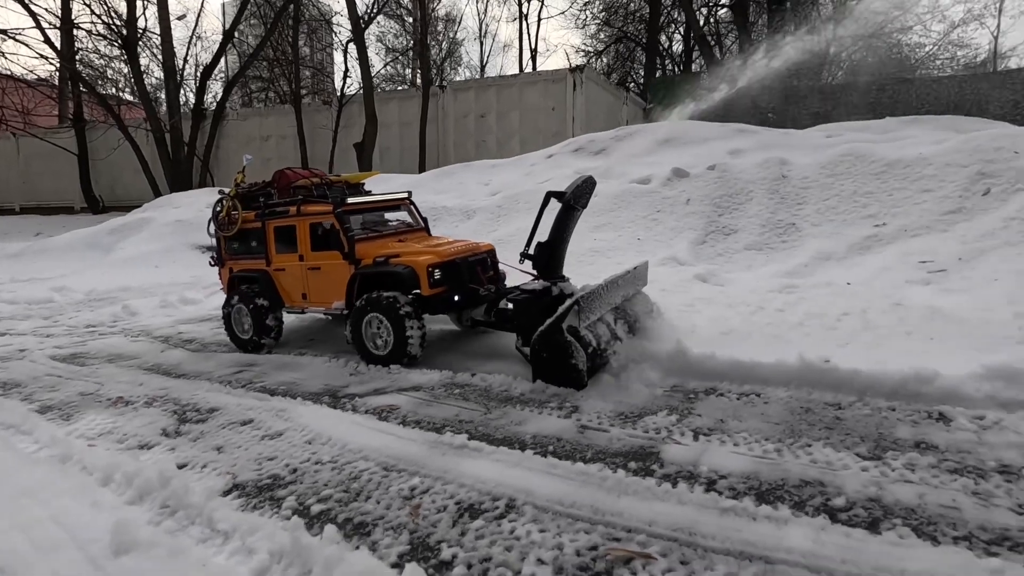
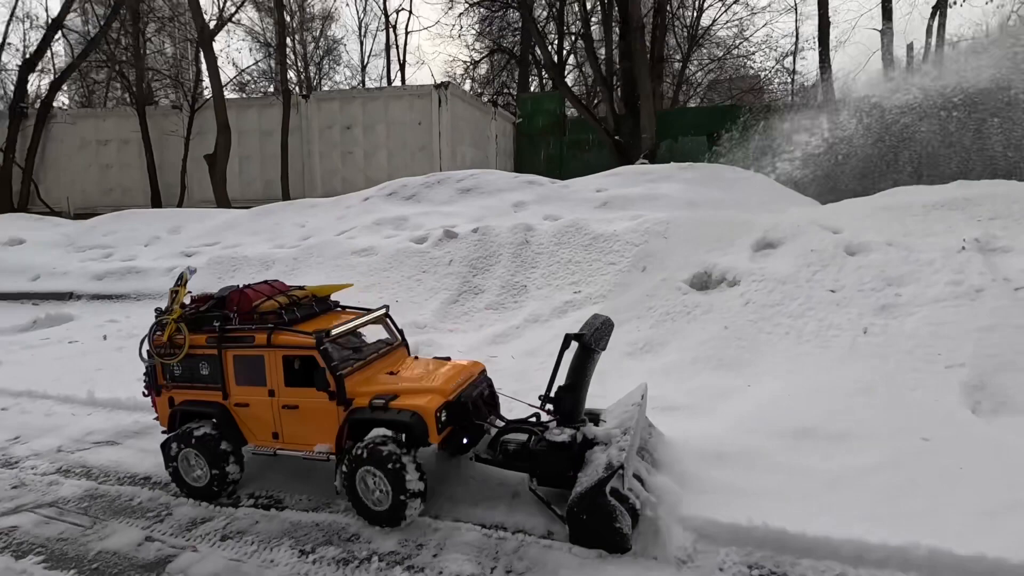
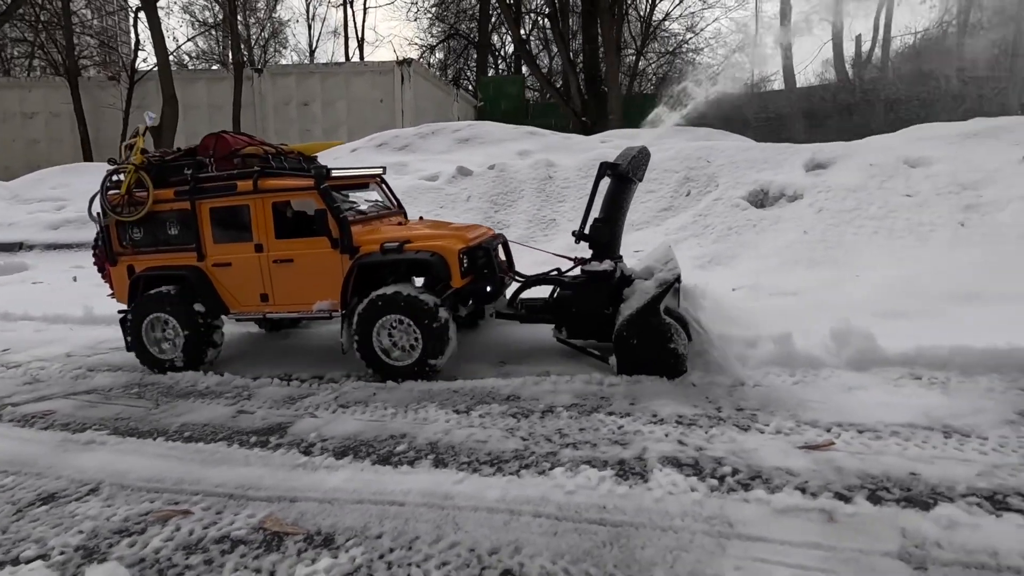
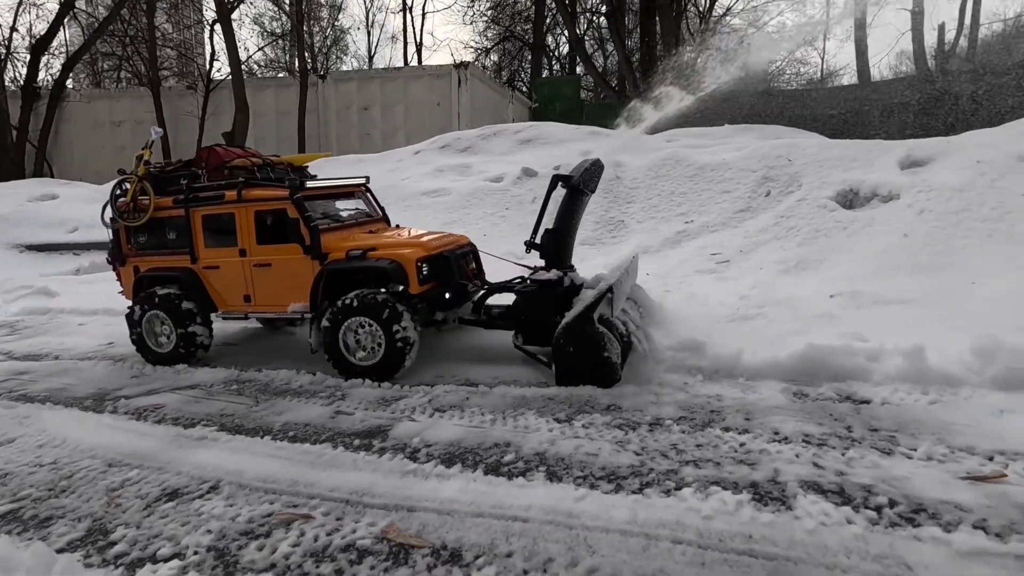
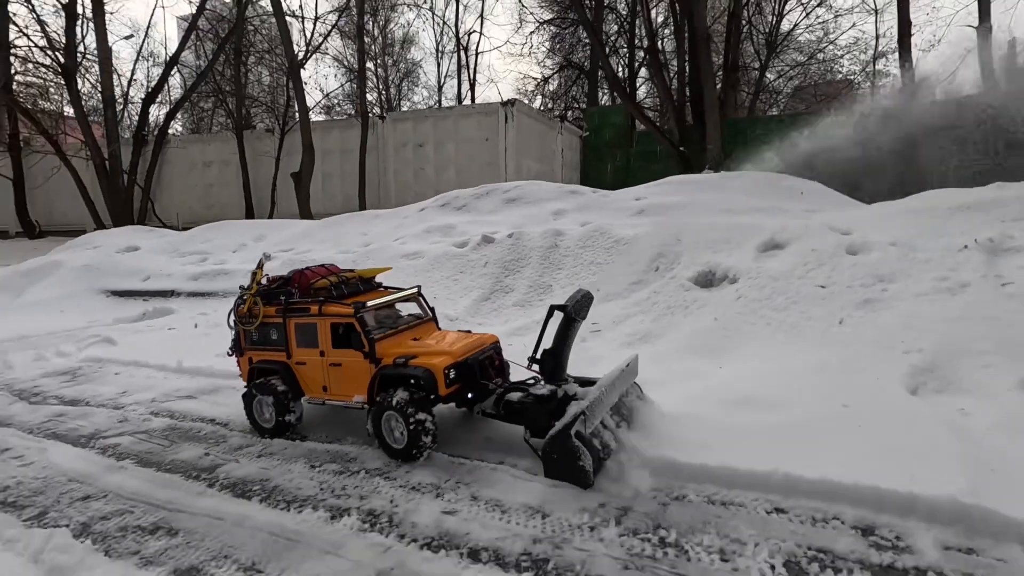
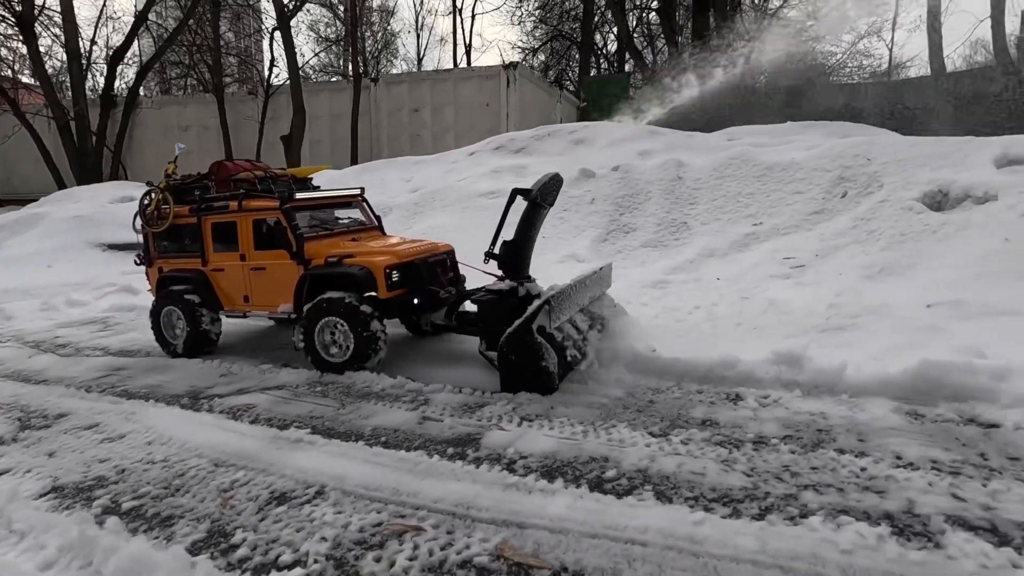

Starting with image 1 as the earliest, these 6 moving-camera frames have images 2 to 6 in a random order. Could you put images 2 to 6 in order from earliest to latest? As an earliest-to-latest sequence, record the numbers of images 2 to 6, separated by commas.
6, 4, 3, 2, 5
